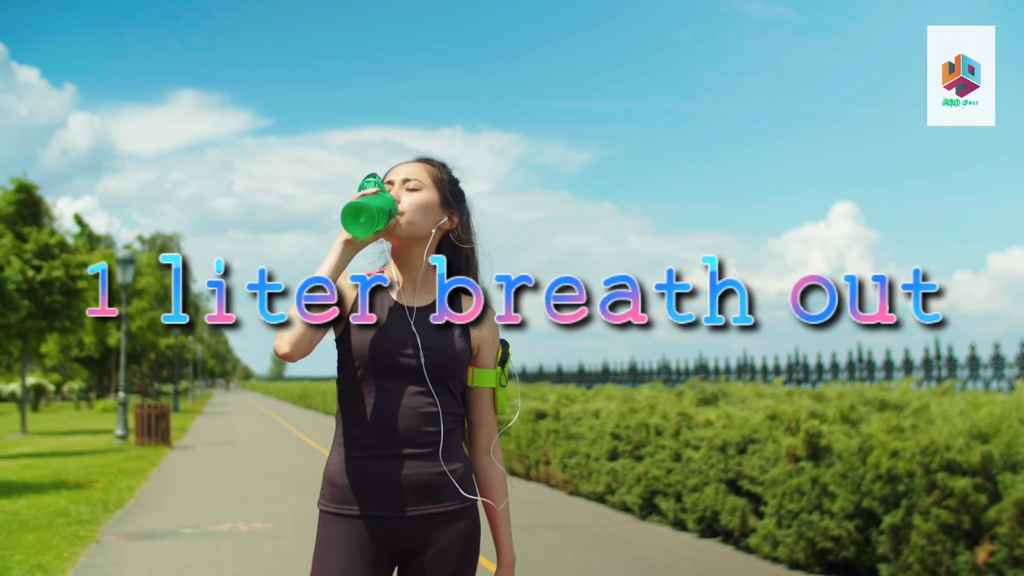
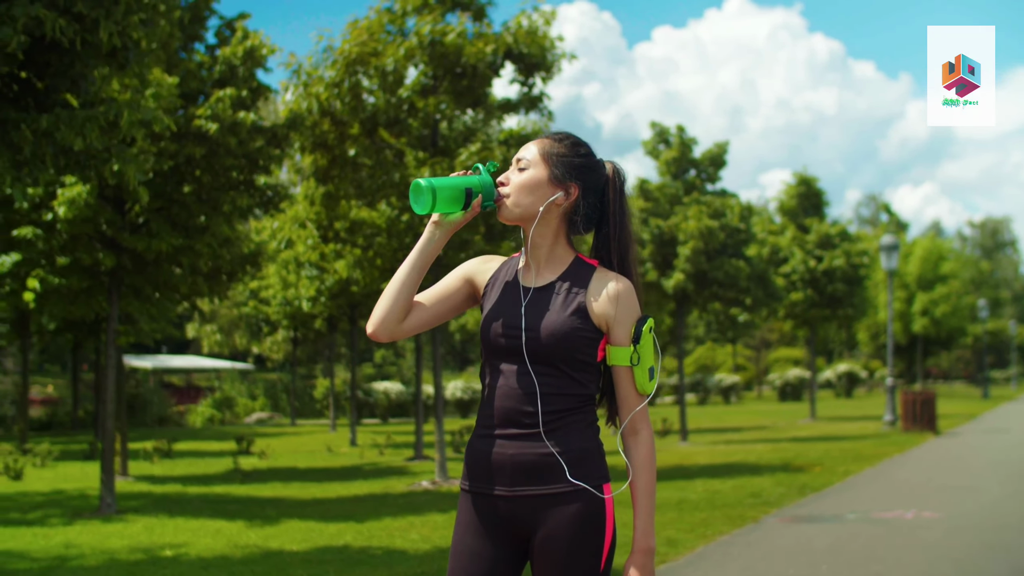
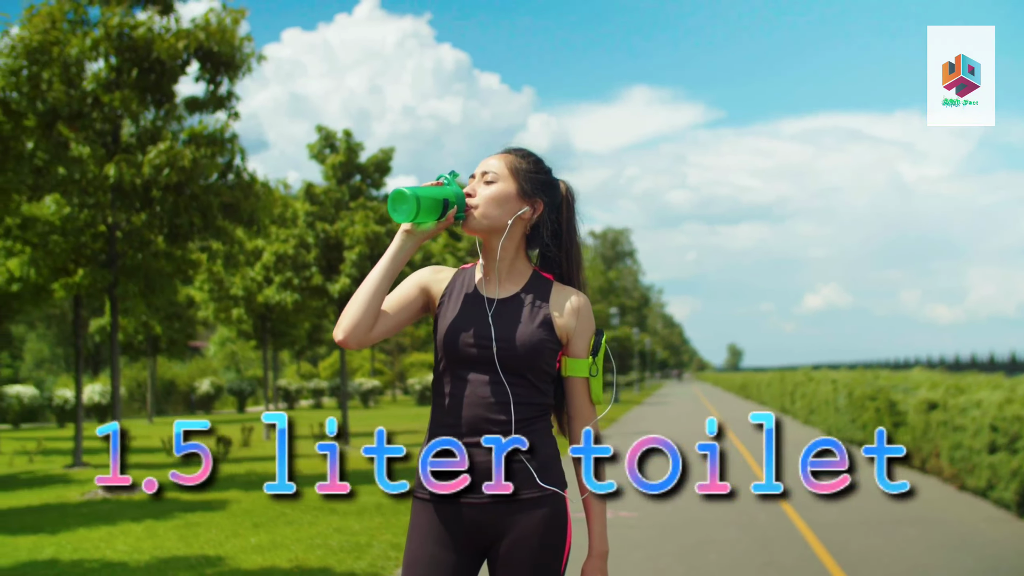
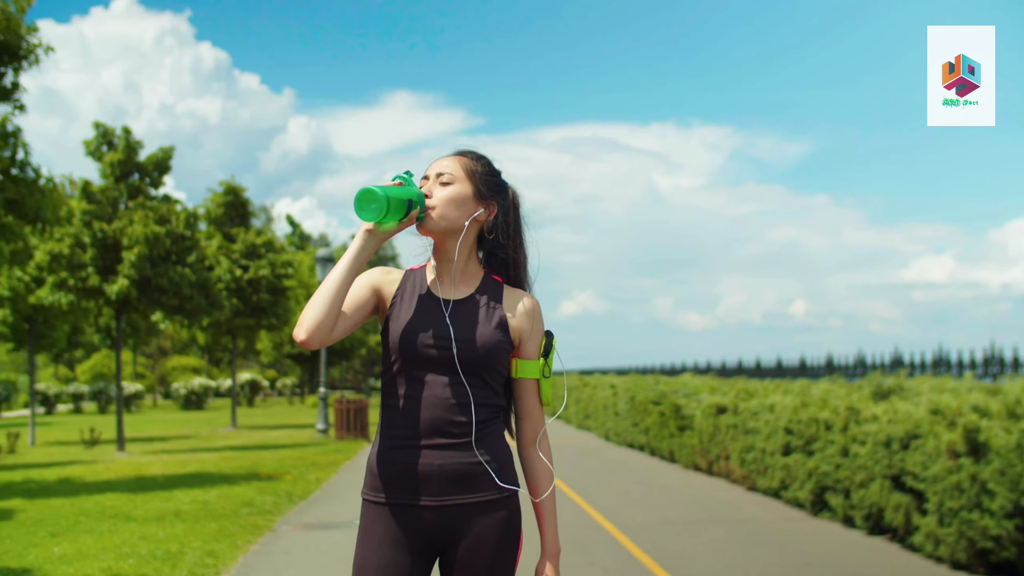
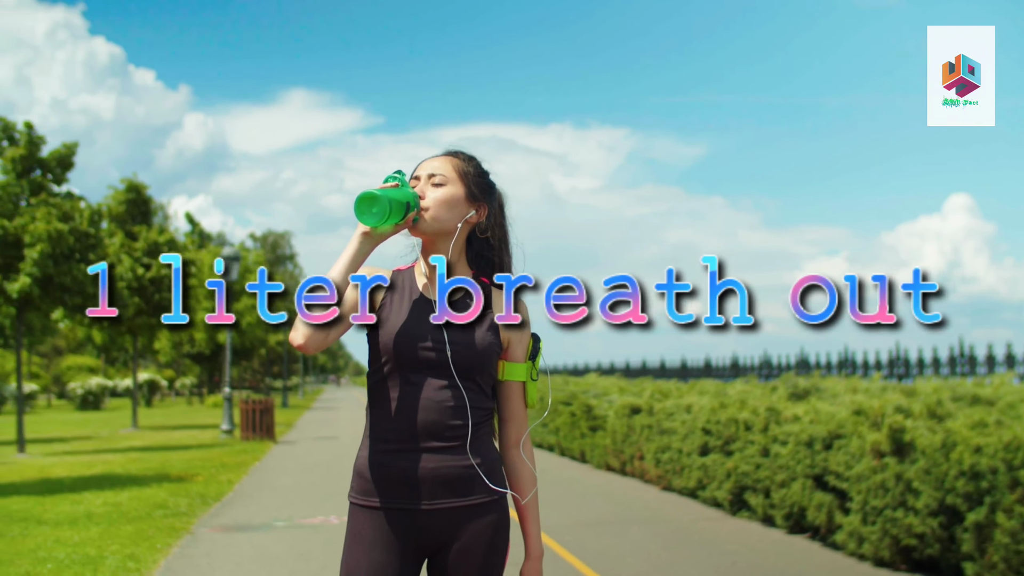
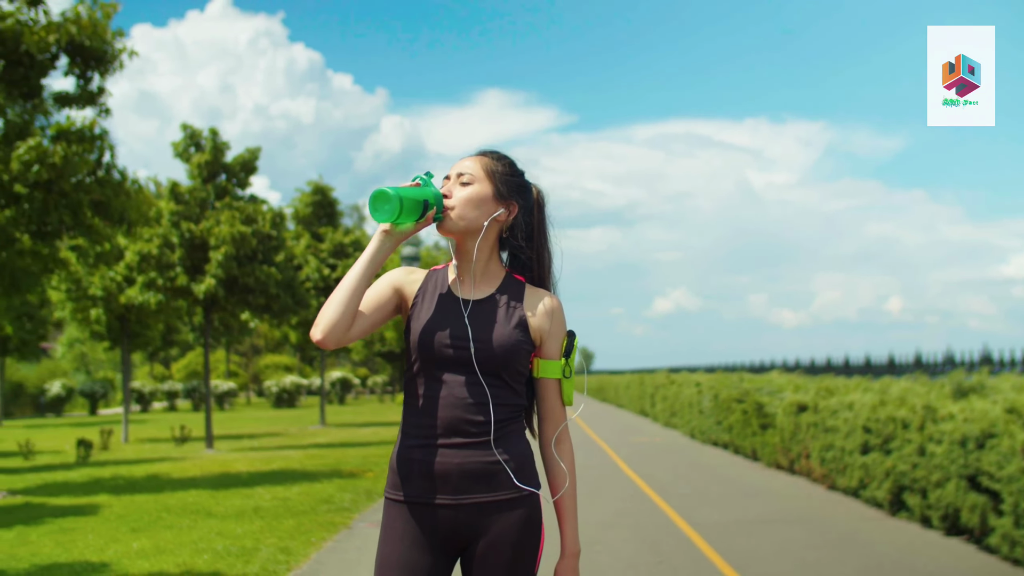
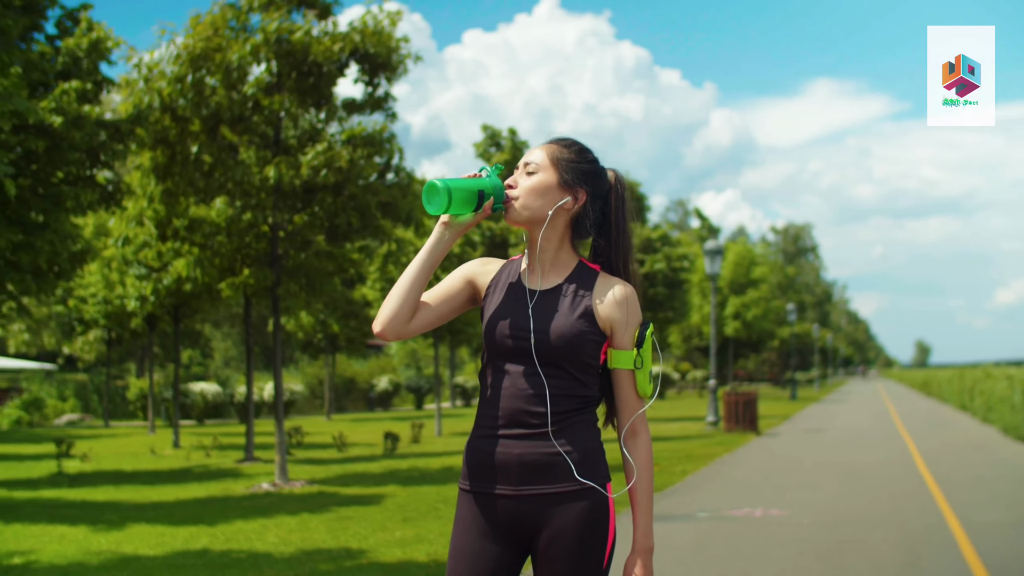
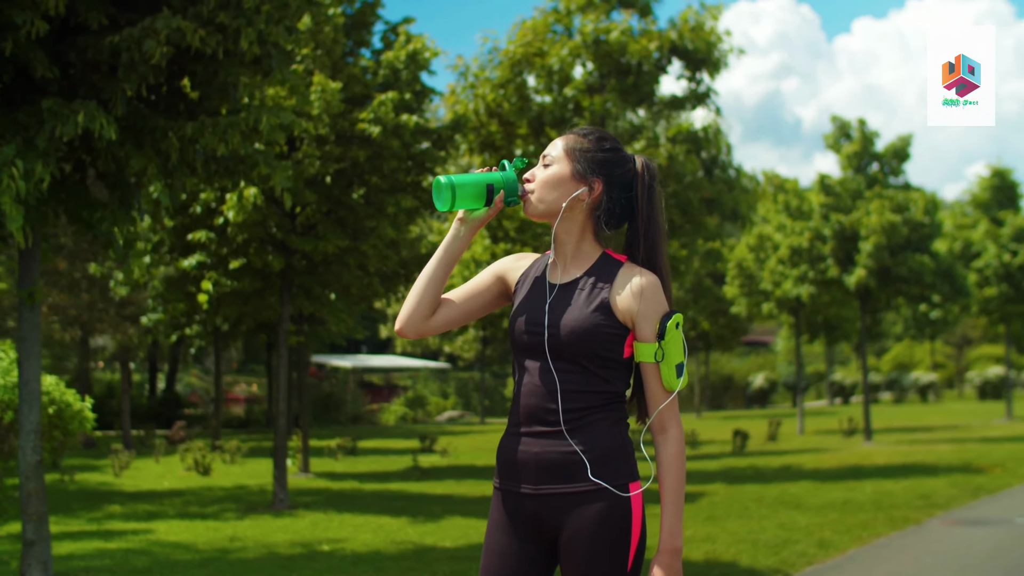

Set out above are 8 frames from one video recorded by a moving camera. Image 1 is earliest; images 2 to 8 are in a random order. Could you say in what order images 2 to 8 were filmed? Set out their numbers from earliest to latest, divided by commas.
5, 4, 6, 3, 7, 2, 8
